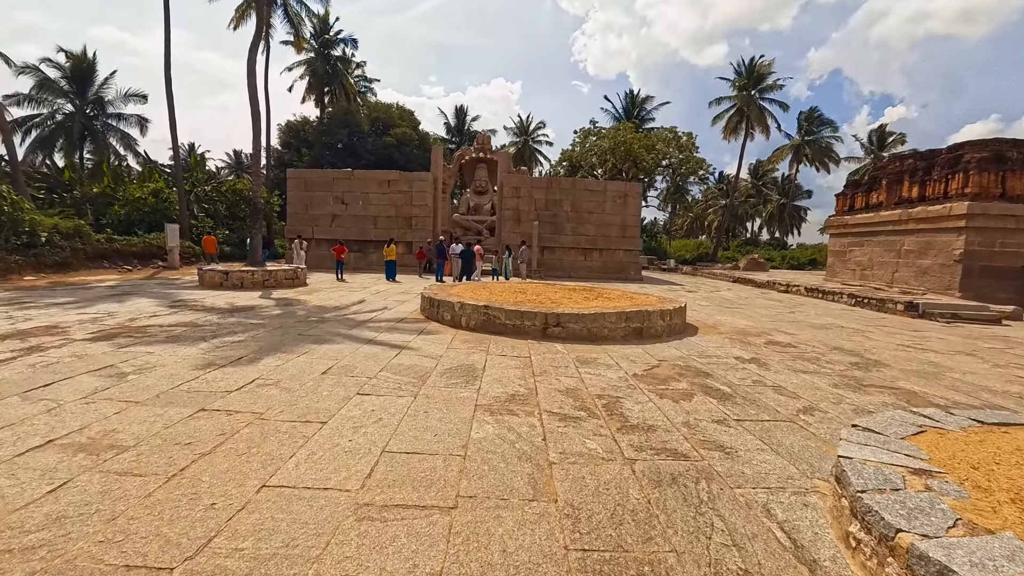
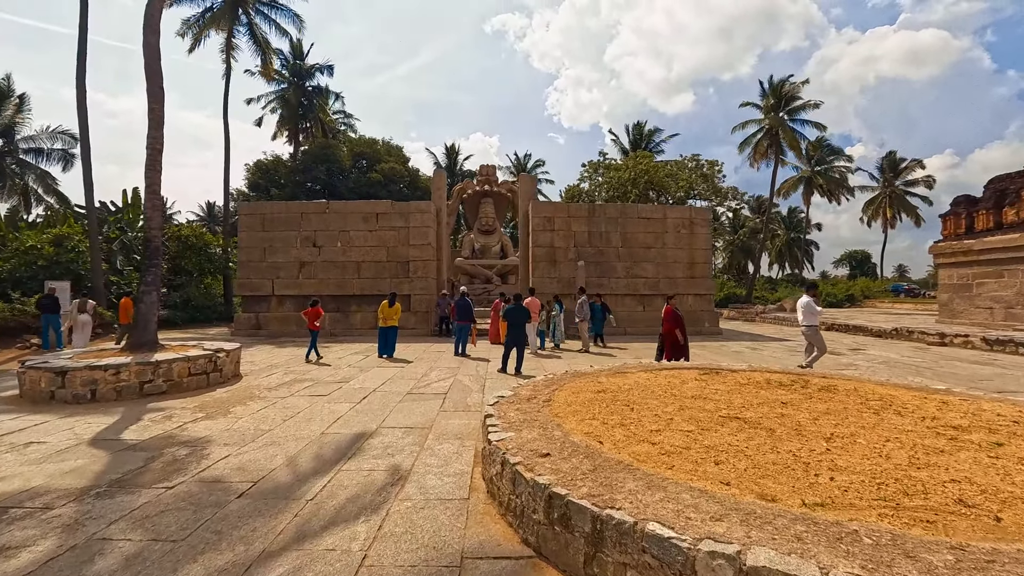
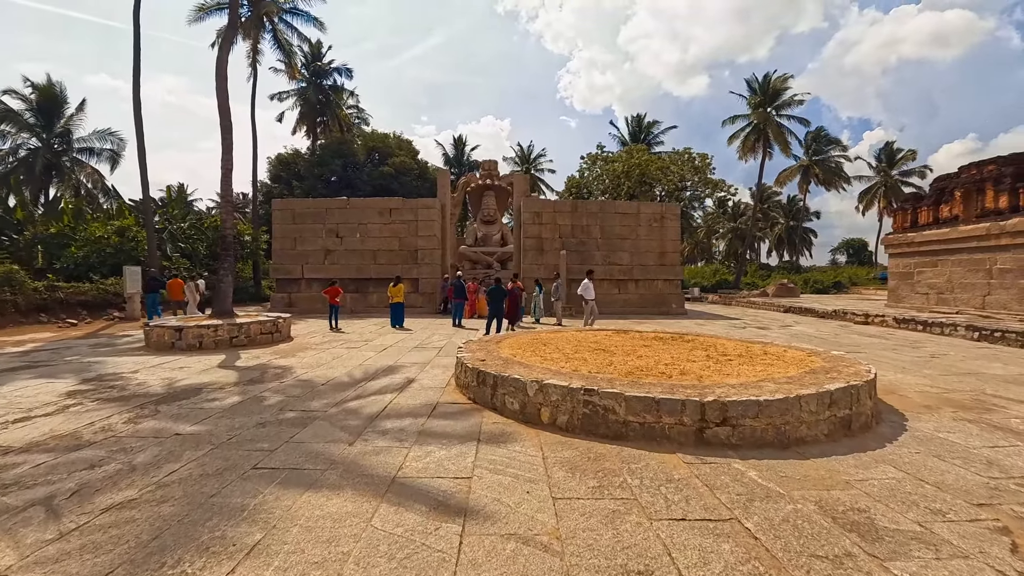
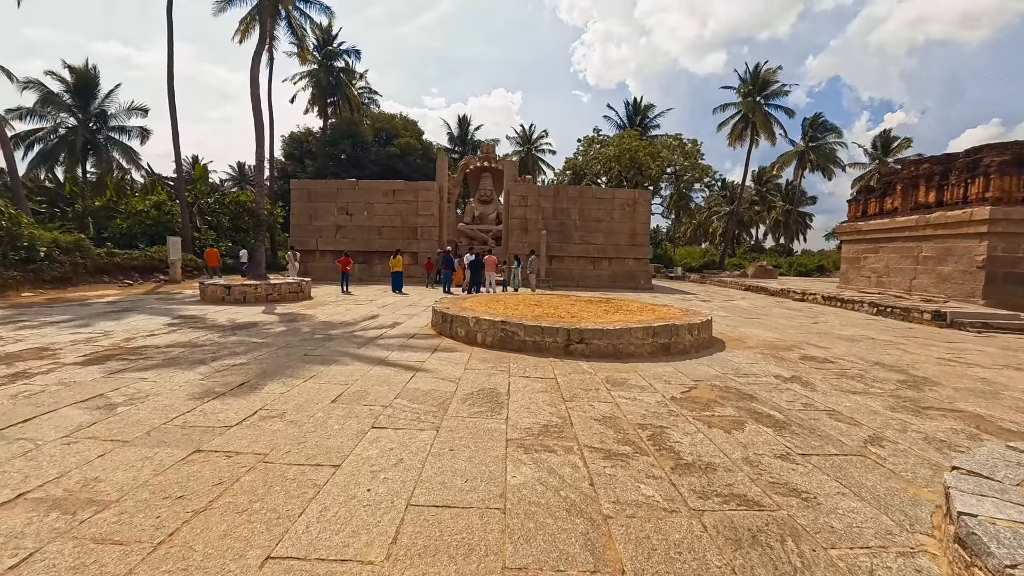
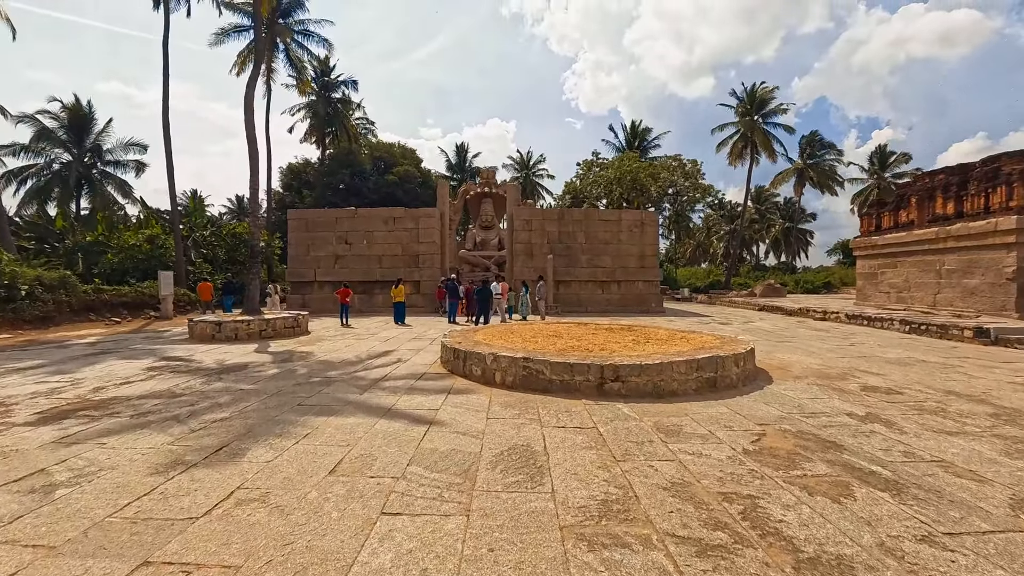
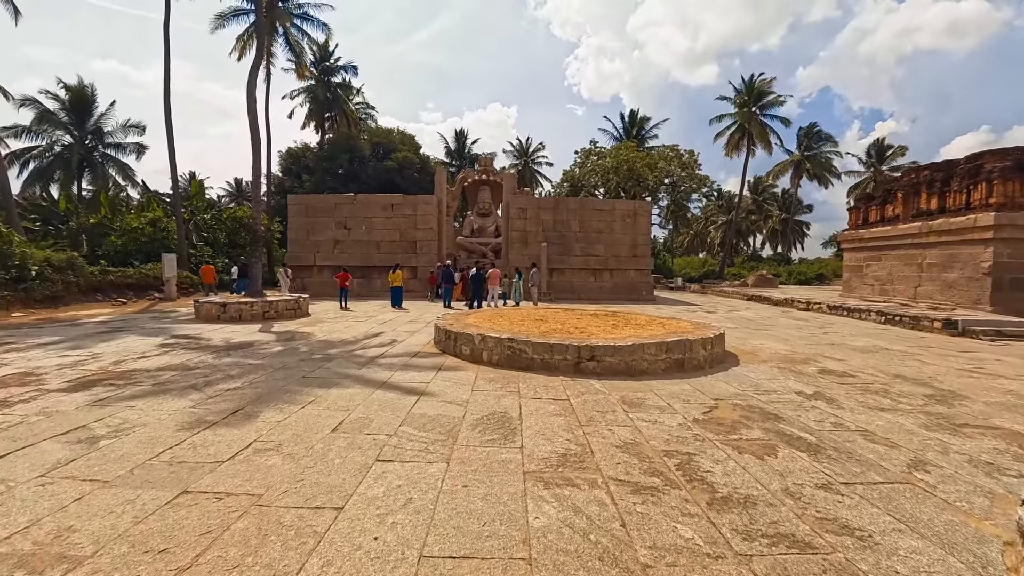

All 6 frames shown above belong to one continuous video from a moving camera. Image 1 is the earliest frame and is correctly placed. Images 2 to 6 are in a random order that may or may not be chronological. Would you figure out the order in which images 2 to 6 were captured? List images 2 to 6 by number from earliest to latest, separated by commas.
4, 6, 5, 3, 2
